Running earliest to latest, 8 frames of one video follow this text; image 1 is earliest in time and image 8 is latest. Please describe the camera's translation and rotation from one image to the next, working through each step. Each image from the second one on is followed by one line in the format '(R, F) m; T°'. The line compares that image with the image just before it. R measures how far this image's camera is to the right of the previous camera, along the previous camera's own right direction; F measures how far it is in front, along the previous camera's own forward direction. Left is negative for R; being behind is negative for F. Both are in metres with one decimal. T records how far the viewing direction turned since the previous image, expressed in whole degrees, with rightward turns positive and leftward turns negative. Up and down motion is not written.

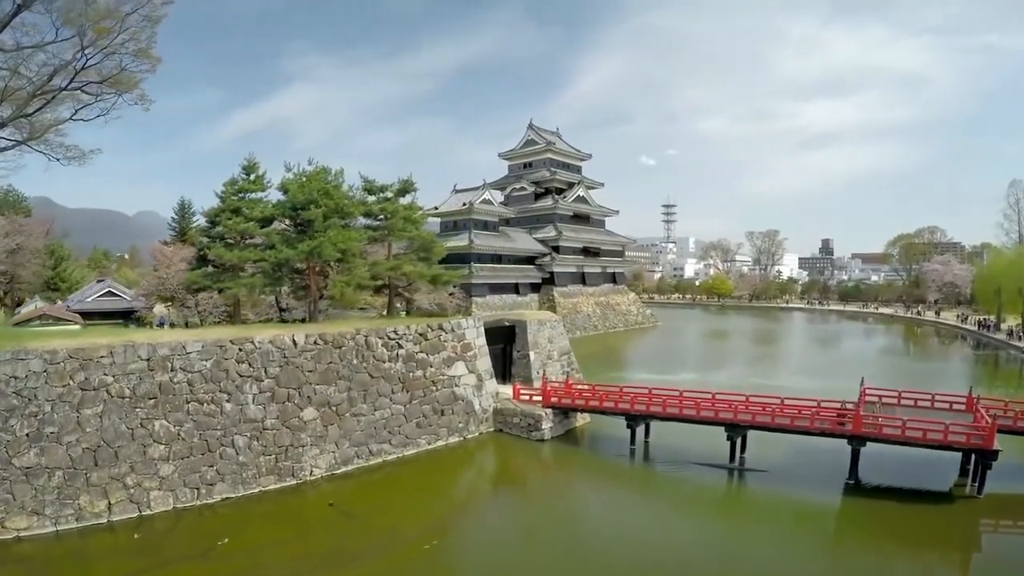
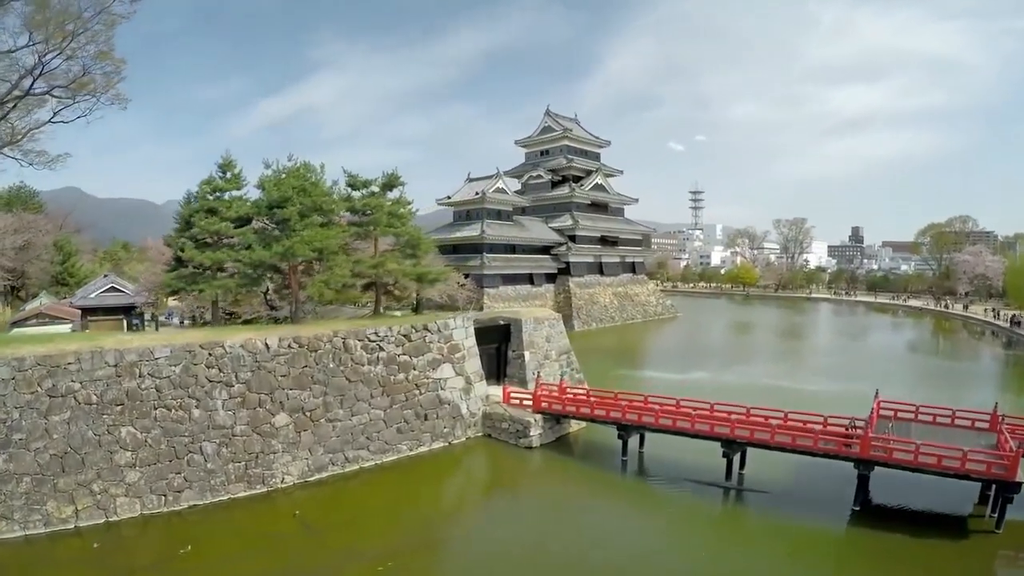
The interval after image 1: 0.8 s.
(+0.8, +0.6) m; -3°
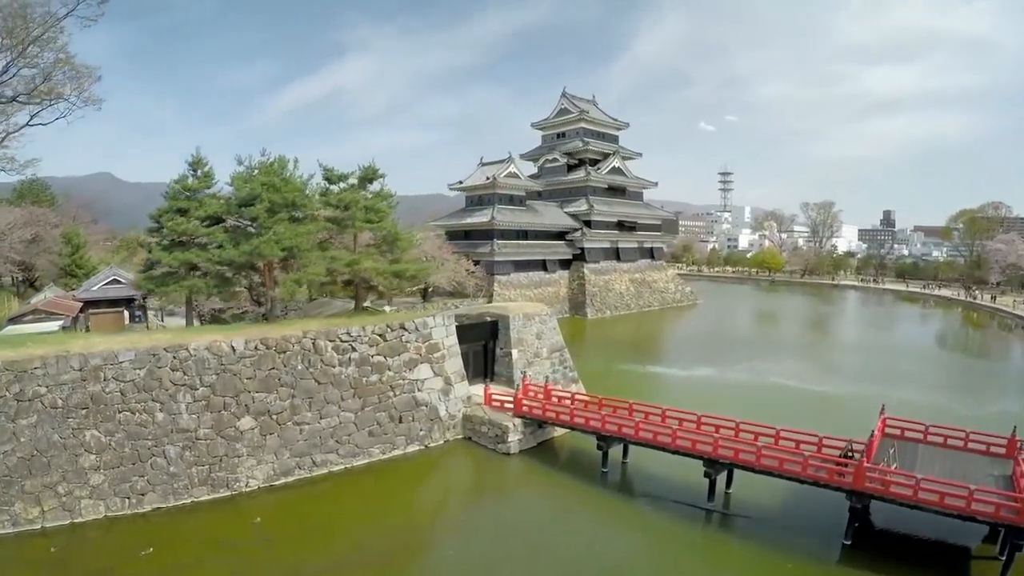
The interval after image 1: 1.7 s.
(+1.0, +0.5) m; -3°
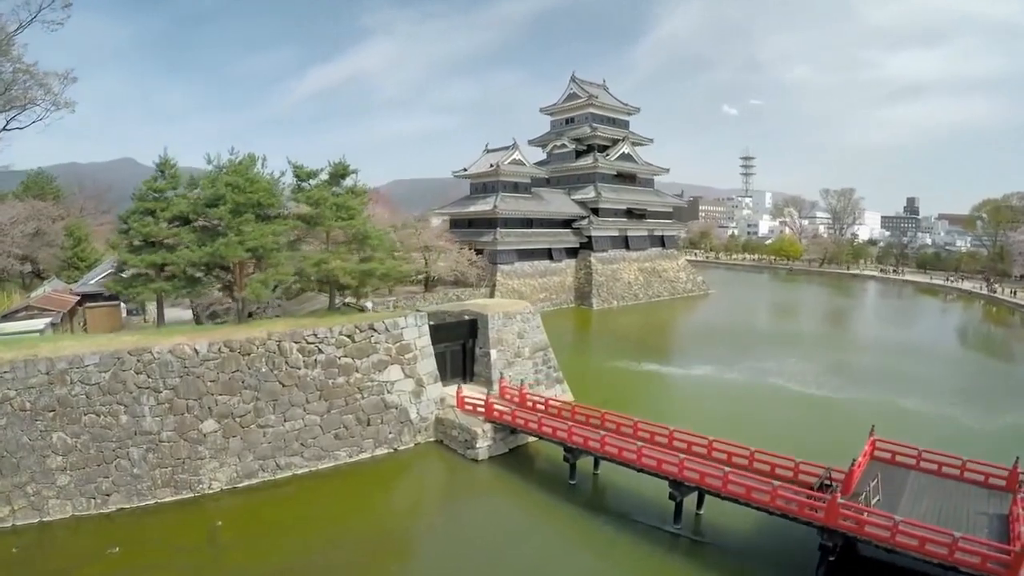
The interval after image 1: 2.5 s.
(+1.0, +0.3) m; -3°
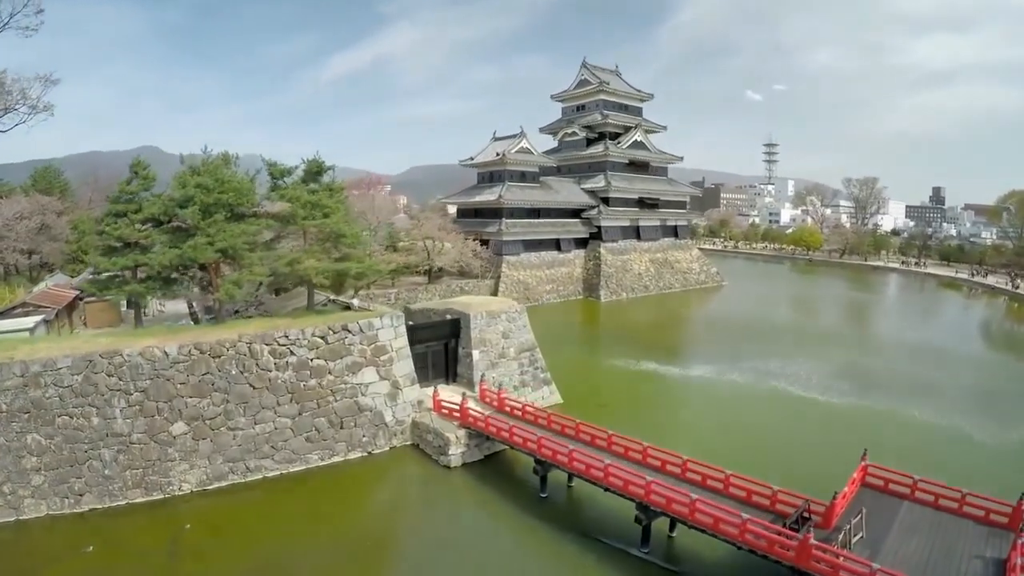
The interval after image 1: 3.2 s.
(+0.9, +0.3) m; -3°
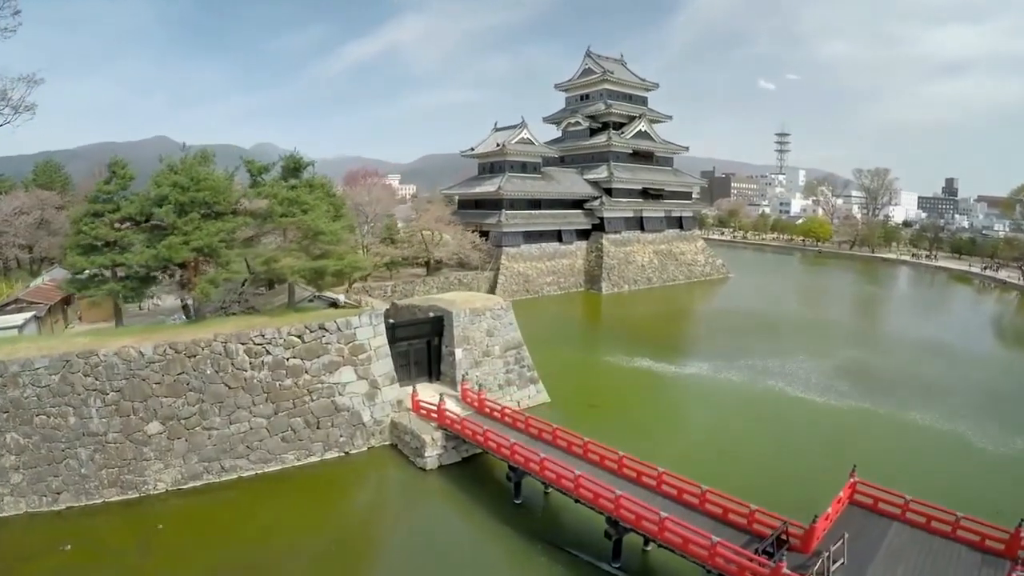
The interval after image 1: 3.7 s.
(+0.7, +0.2) m; -1°
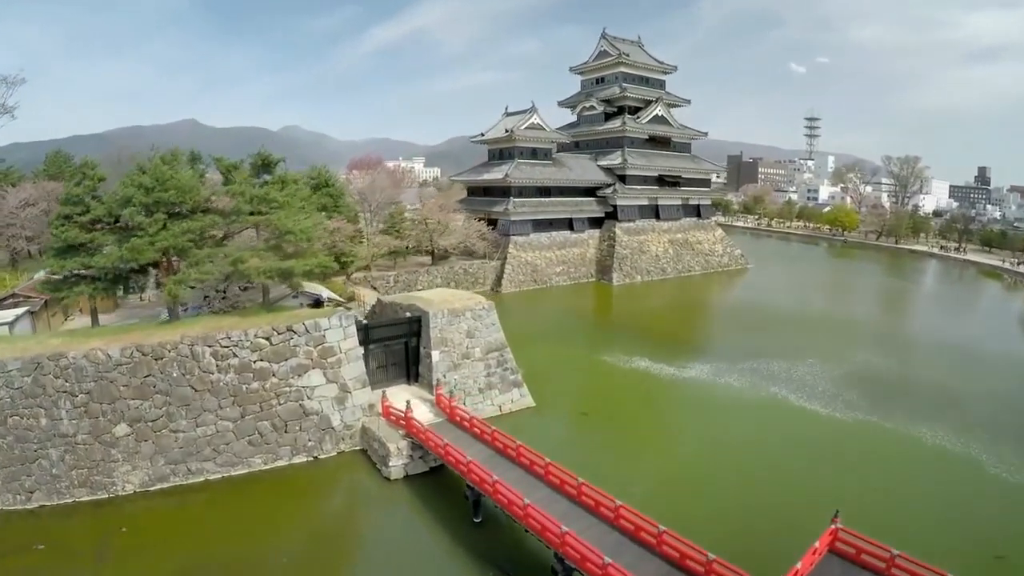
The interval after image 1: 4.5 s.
(+1.0, +0.4) m; -3°
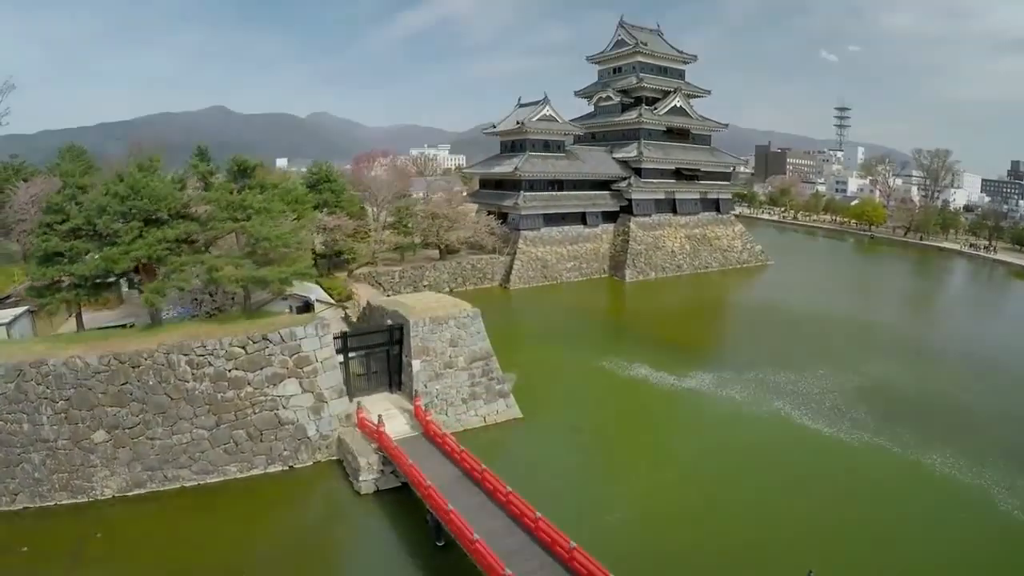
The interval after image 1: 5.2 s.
(+0.9, +0.3) m; -3°
